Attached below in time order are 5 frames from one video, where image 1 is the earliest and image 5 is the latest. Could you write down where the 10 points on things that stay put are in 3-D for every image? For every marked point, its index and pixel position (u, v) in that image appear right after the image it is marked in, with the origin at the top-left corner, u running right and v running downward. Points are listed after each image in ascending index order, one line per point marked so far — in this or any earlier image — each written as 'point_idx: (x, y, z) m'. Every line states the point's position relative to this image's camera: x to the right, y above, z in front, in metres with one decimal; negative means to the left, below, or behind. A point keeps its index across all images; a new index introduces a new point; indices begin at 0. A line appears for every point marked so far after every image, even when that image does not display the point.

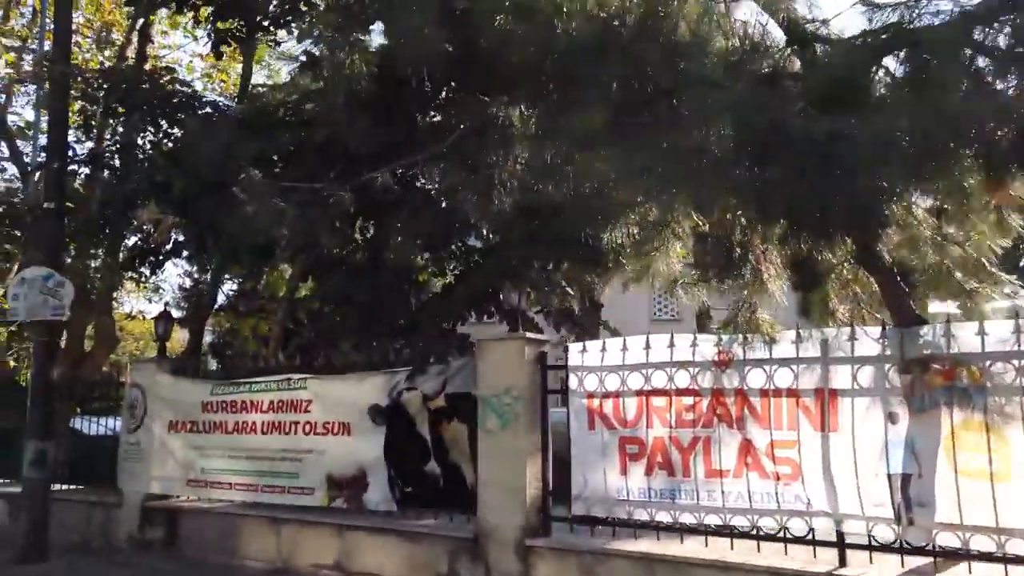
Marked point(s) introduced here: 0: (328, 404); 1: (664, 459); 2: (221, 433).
0: (-1.8, -1.2, +7.5) m
1: (+1.1, -1.2, +5.5) m
2: (-3.2, -1.6, +8.2) m
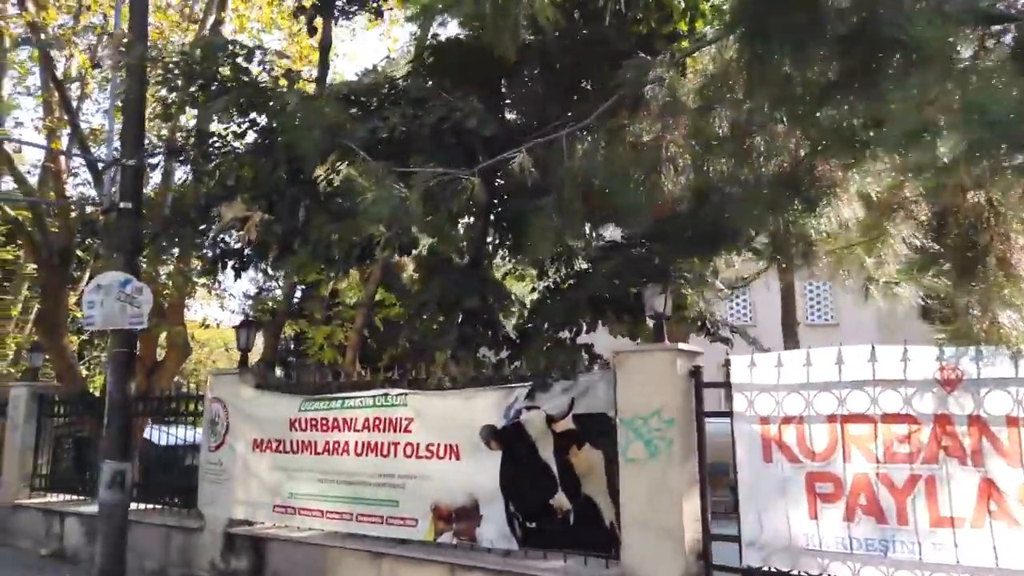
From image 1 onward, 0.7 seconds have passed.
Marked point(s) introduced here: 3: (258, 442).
0: (-0.7, -1.2, +6.6) m
1: (+2.1, -1.2, +4.4) m
2: (-2.0, -1.6, +7.4) m
3: (-2.6, -1.6, +7.9) m
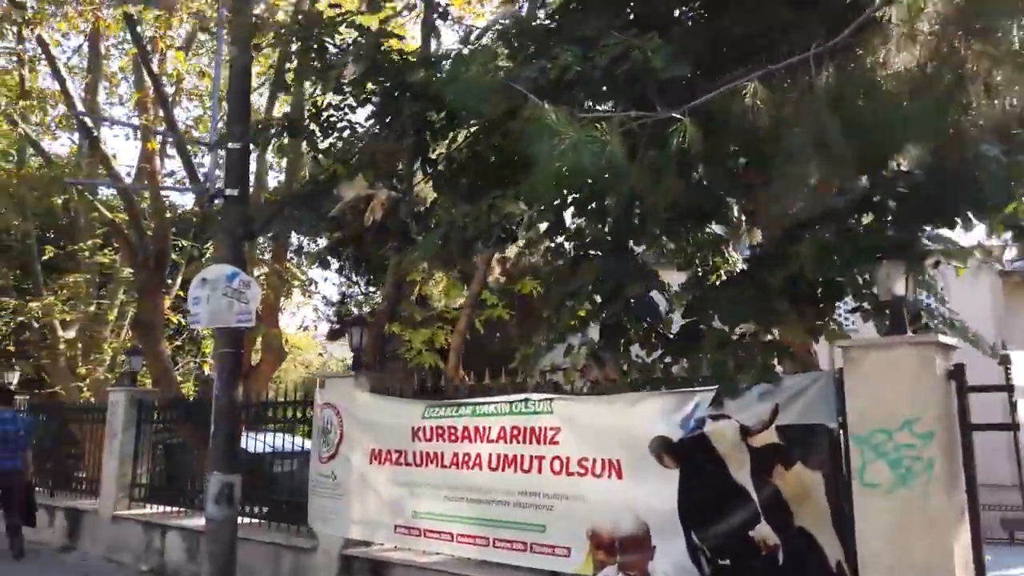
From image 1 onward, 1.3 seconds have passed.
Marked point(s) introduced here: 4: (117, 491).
0: (+0.6, -1.1, +5.6) m
1: (+3.1, -1.1, +3.2) m
2: (-0.6, -1.5, +6.5) m
3: (-1.3, -1.5, +7.0) m
4: (-5.4, -2.8, +10.3) m
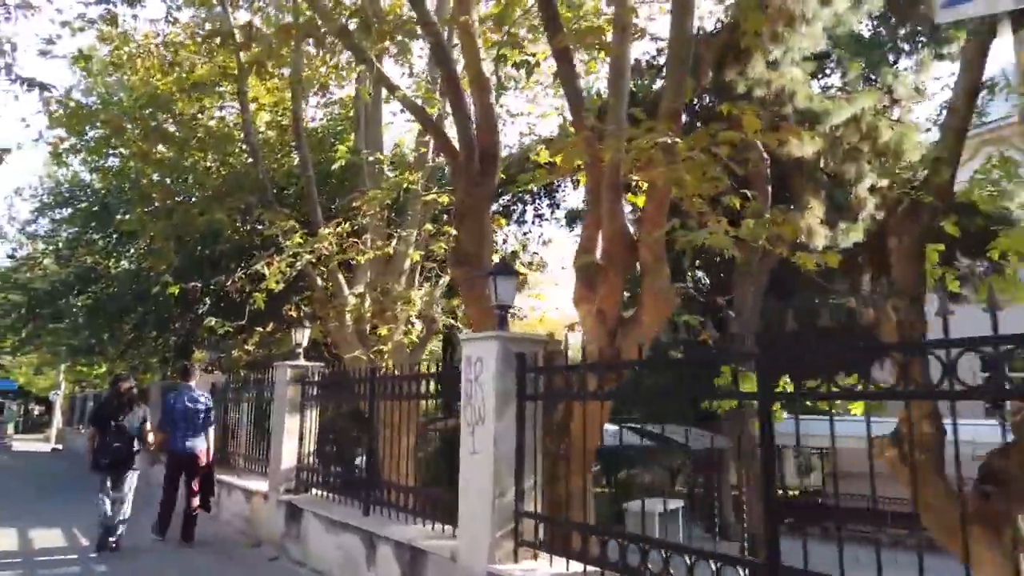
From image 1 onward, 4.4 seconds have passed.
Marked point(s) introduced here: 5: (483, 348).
0: (+4.1, 0.0, -0.7) m
1: (+5.9, +0.1, -3.8) m
2: (+3.2, -0.4, +0.5) m
3: (+2.8, -0.4, +1.1) m
4: (-0.2, -1.7, +5.5) m
5: (-0.2, -0.5, +5.8) m
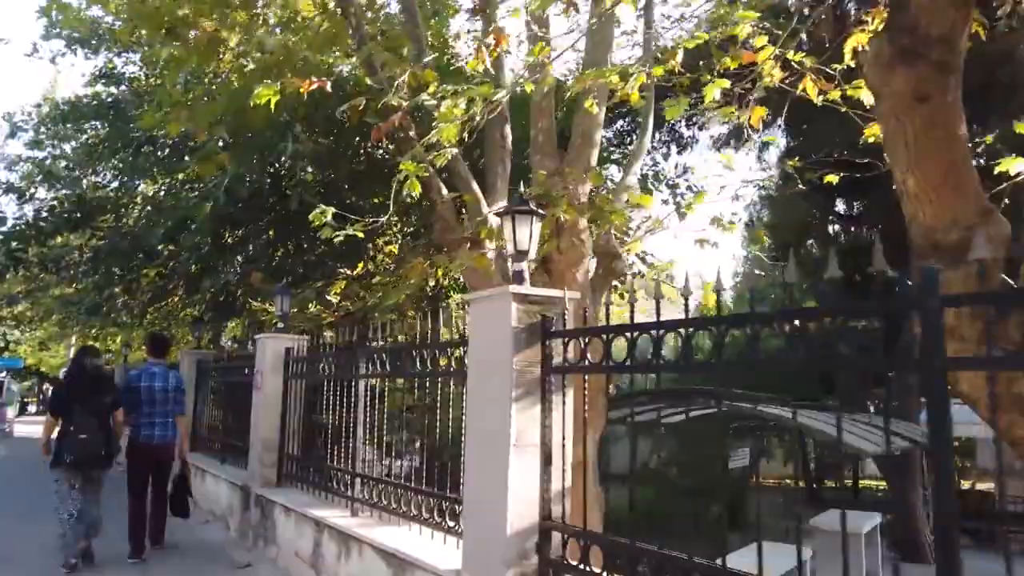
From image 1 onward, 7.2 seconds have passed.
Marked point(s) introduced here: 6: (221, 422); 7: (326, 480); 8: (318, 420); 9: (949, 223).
0: (+6.8, +0.7, -6.3) m
1: (+8.5, +0.7, -9.5) m
2: (+5.9, +0.3, -5.1) m
3: (+5.5, +0.3, -4.4) m
4: (+2.7, -0.9, 0.0) m
5: (+2.6, +0.4, +0.2) m
6: (-4.4, -2.1, +11.6) m
7: (-1.8, -1.9, +7.3) m
8: (-2.0, -1.4, +7.8) m
9: (+2.5, +0.4, +4.3) m
